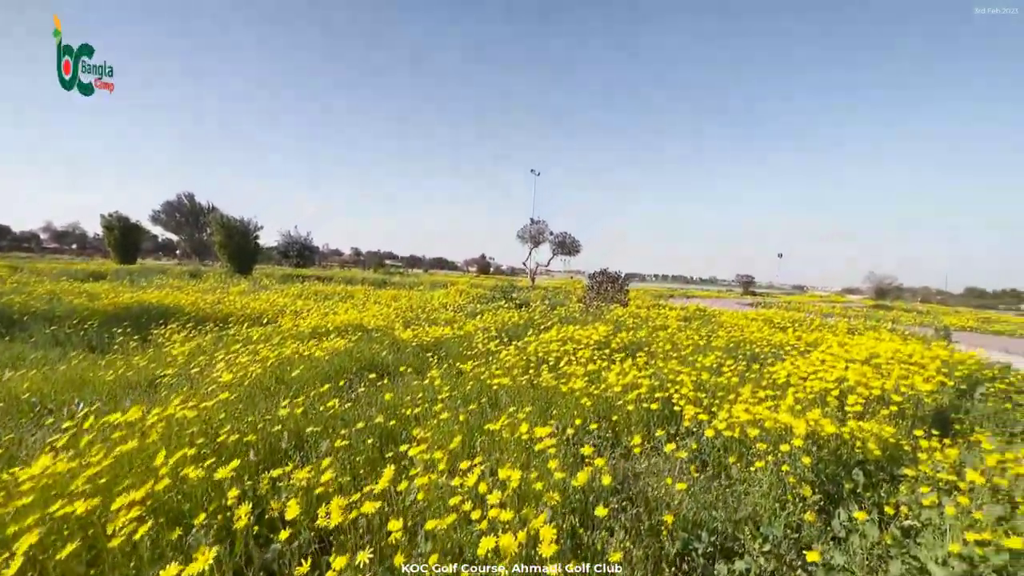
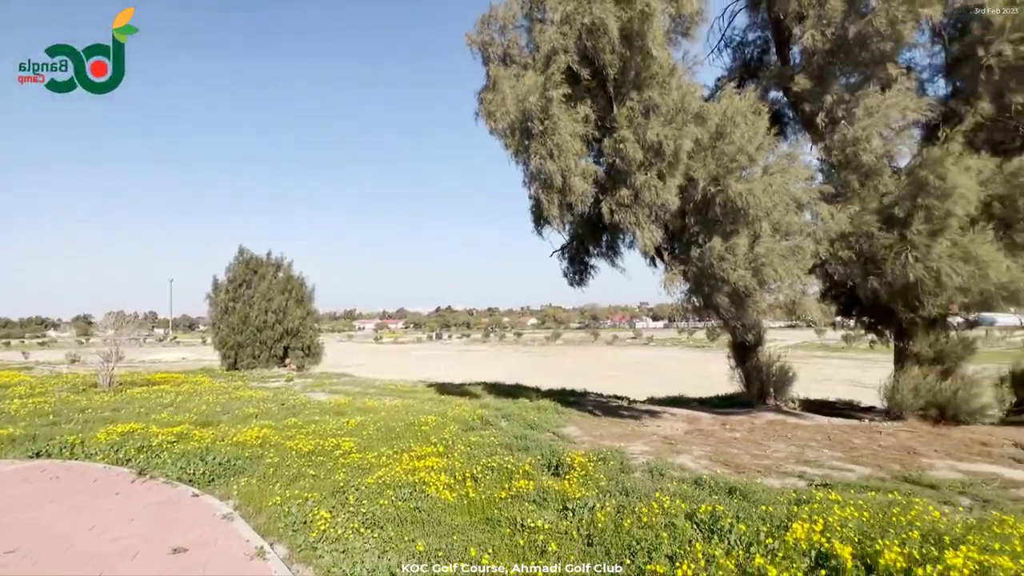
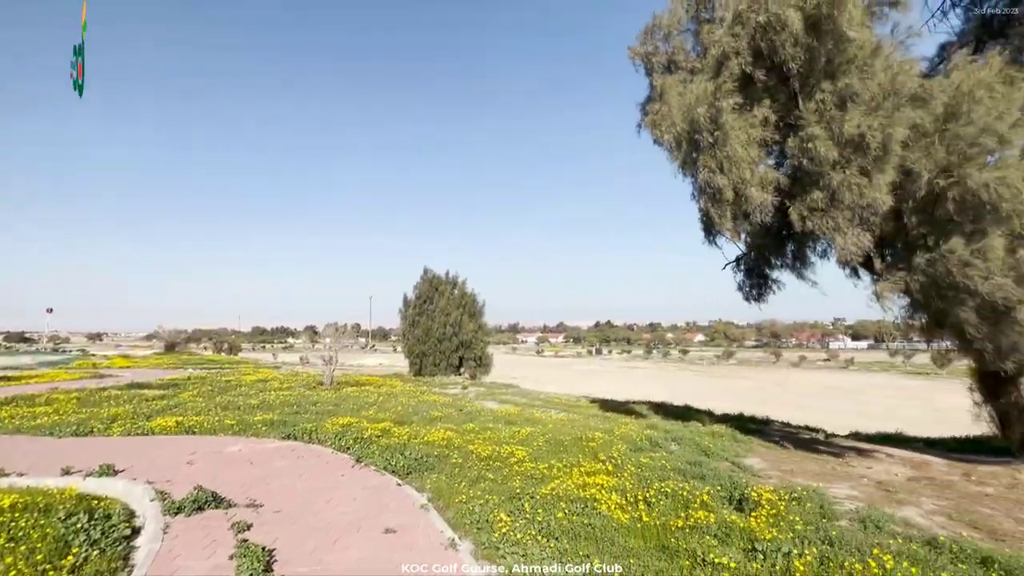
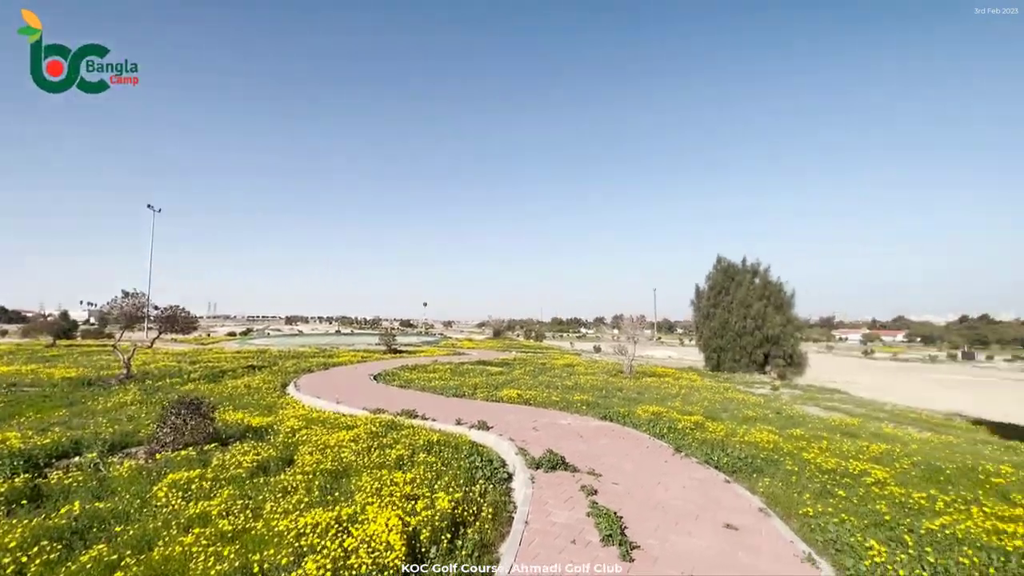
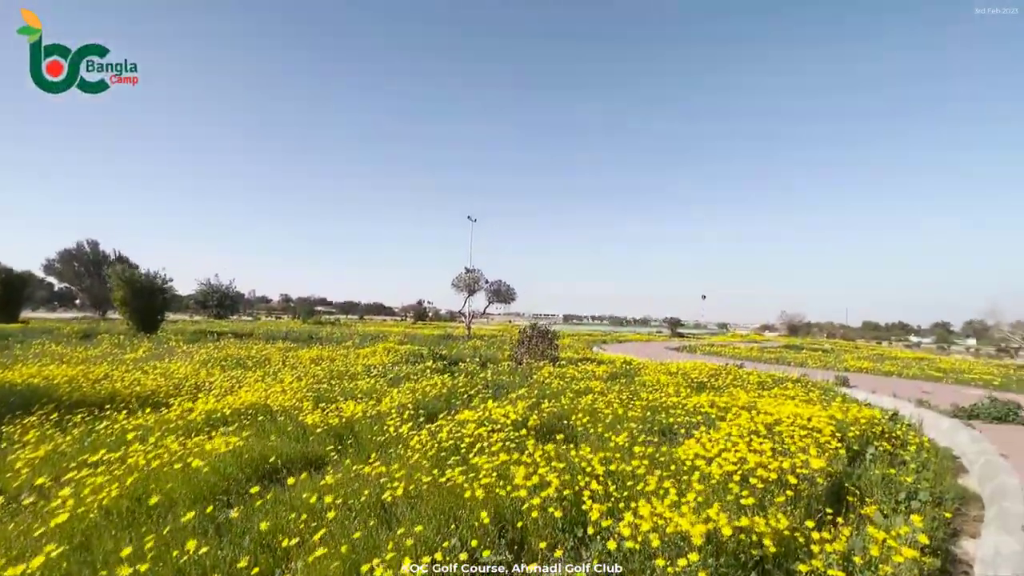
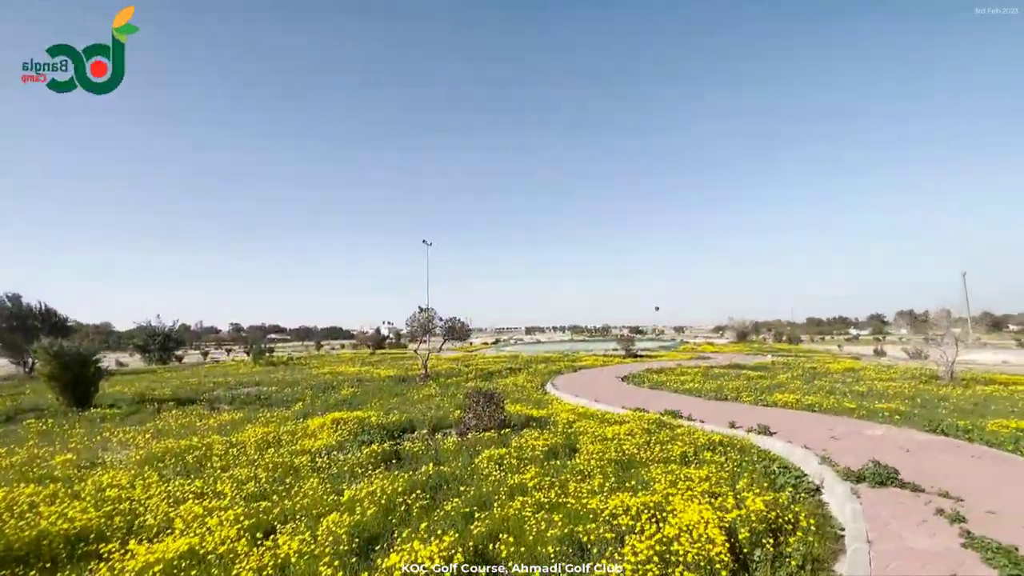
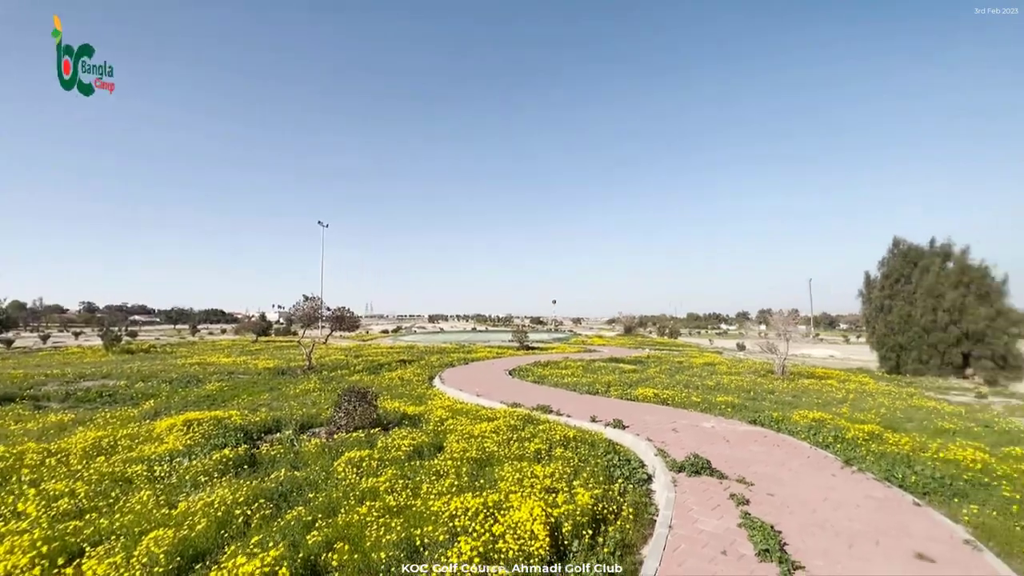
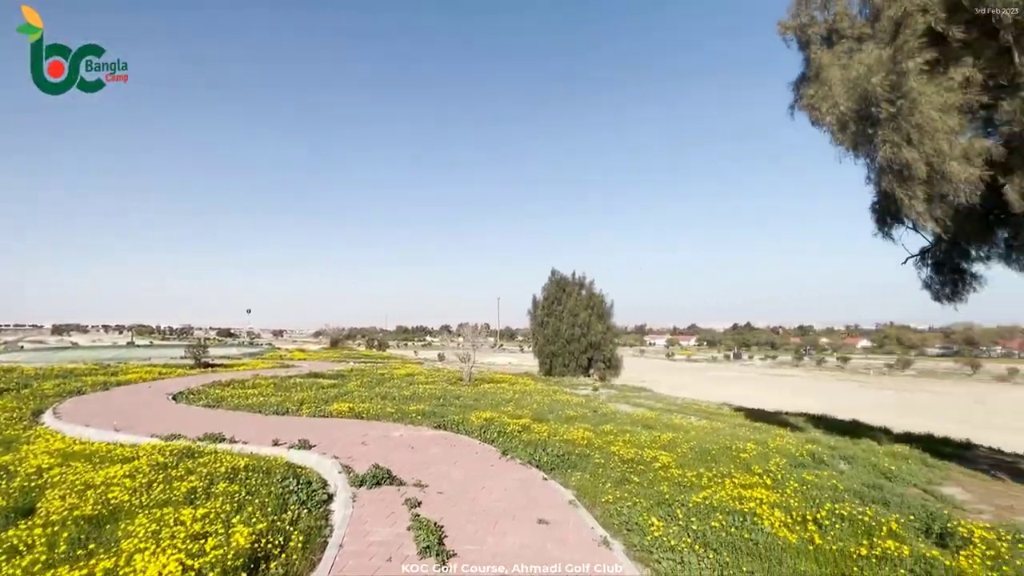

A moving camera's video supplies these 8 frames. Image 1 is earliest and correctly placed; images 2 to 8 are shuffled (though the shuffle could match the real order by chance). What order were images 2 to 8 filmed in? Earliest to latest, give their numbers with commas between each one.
5, 6, 7, 4, 8, 3, 2
